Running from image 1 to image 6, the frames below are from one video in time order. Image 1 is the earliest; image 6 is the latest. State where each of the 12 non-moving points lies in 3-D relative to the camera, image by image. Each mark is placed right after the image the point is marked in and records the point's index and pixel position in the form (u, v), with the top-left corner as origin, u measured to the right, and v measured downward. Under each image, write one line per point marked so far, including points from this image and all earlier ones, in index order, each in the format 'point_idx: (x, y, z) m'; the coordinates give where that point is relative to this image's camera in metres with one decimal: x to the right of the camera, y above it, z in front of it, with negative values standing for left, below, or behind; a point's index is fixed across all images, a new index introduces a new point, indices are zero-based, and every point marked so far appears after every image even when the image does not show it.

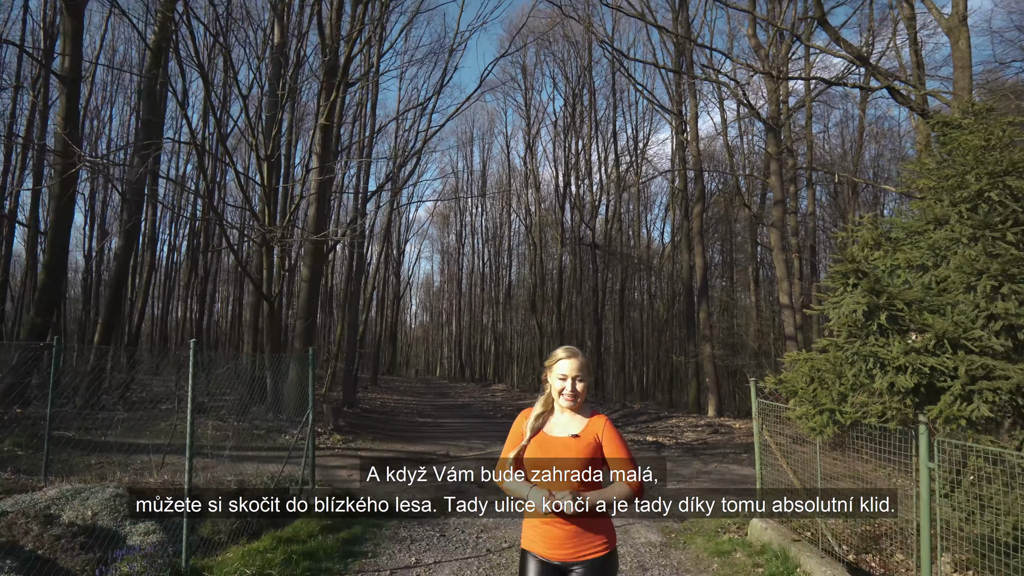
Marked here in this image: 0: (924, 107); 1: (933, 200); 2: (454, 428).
0: (+8.3, +3.6, +12.0) m
1: (+2.9, +0.6, +4.3) m
2: (-1.8, -4.3, +18.6) m
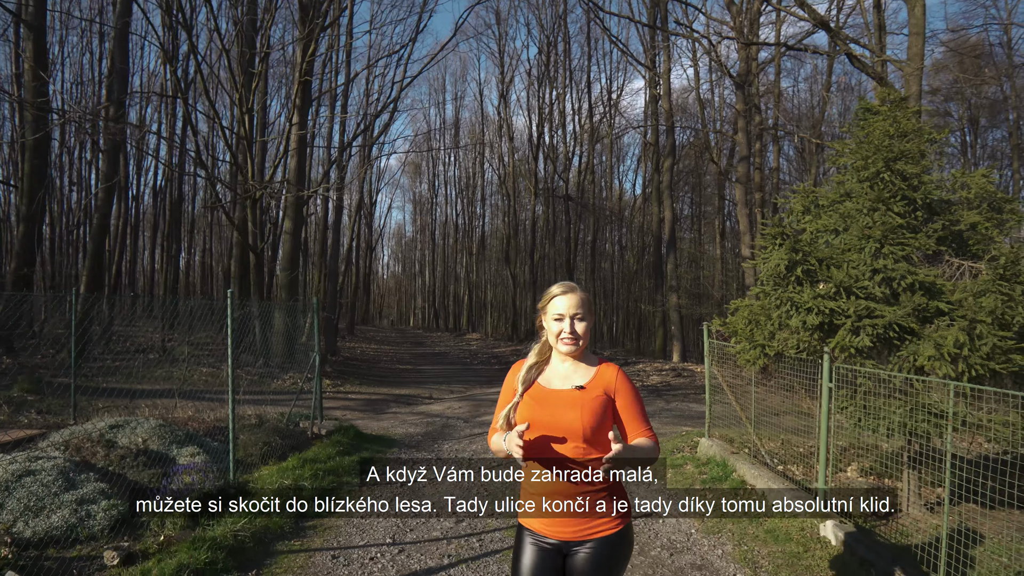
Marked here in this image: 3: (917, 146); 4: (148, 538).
0: (+7.9, +4.6, +13.0) m
1: (+2.9, +1.0, +5.3) m
2: (-2.5, -2.8, +19.7) m
3: (+3.2, +1.1, +5.0) m
4: (-2.6, -1.7, +4.3) m
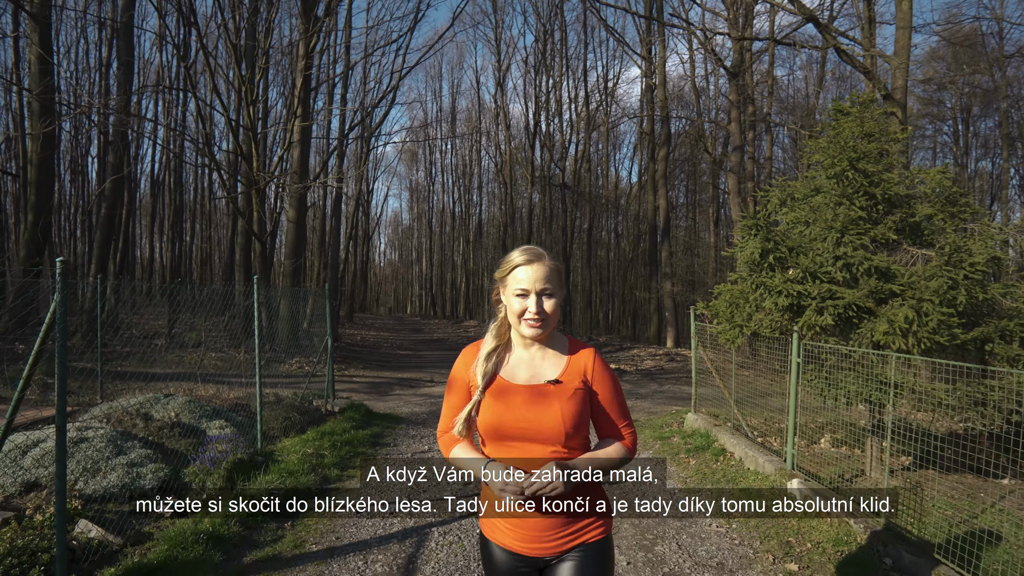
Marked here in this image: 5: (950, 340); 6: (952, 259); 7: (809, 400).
0: (+7.8, +4.9, +13.4) m
1: (+2.9, +1.1, +5.8) m
2: (-2.6, -2.4, +20.2) m
3: (+3.3, +1.3, +5.5) m
4: (-2.5, -1.6, +4.8) m
5: (+3.4, -0.4, +4.8) m
6: (+3.6, +0.2, +5.0) m
7: (+2.7, -1.0, +5.5) m
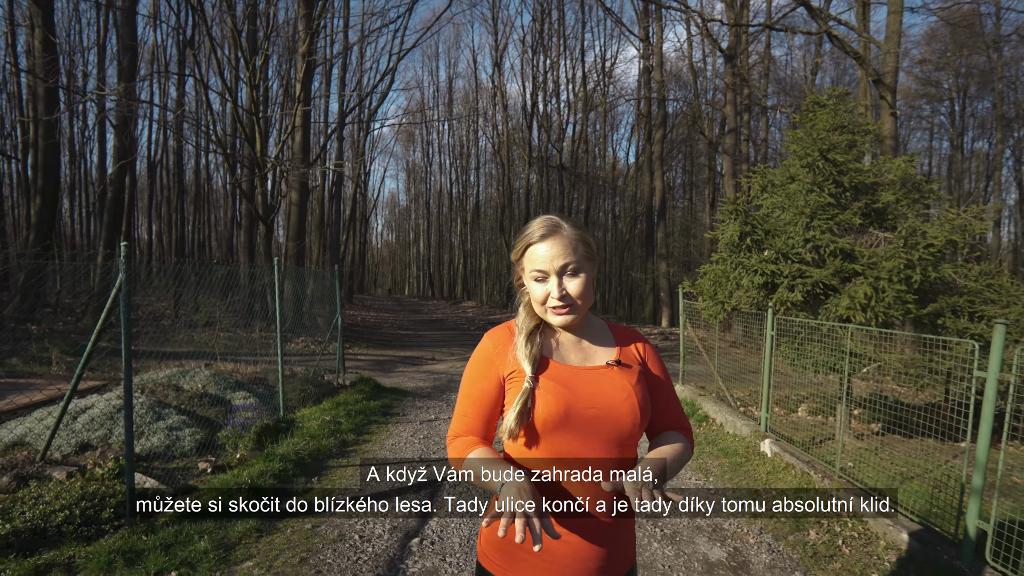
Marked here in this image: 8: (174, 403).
0: (+7.8, +5.3, +13.8) m
1: (+2.9, +1.3, +6.3) m
2: (-2.6, -1.7, +20.8) m
3: (+3.3, +1.5, +6.0) m
4: (-2.5, -1.5, +5.4) m
5: (+3.4, -0.2, +5.3) m
6: (+3.6, +0.4, +5.6) m
7: (+2.7, -0.8, +6.1) m
8: (-3.4, -1.2, +6.2) m
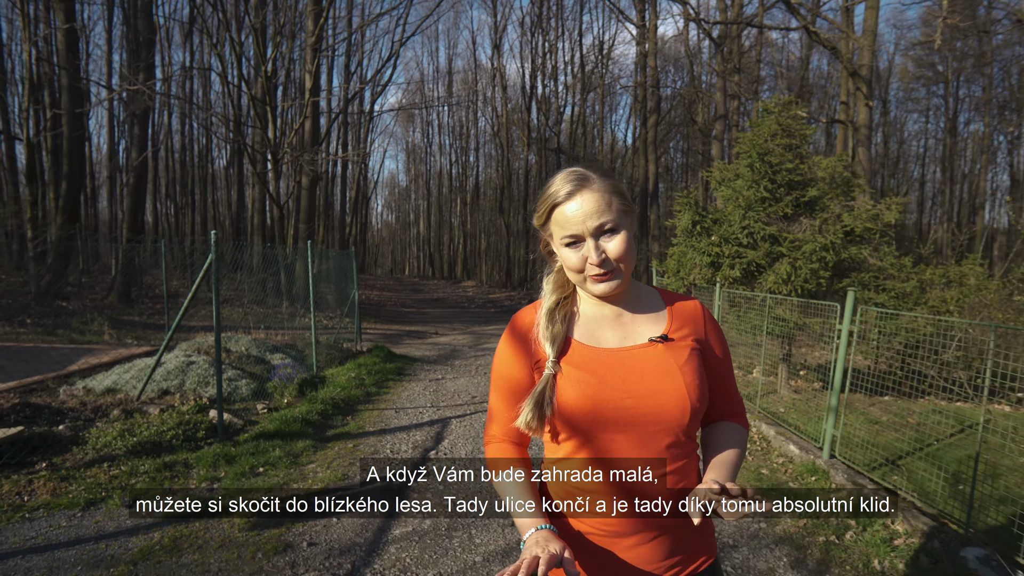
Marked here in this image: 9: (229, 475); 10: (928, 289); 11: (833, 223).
0: (+7.8, +5.8, +14.9) m
1: (+2.8, +1.6, +7.5) m
2: (-2.7, -1.0, +22.1) m
3: (+3.2, +1.7, +7.2) m
4: (-2.6, -1.2, +6.7) m
5: (+3.3, 0.0, +6.6) m
6: (+3.5, +0.7, +6.8) m
7: (+2.6, -0.5, +7.3) m
8: (-3.5, -0.9, +7.4) m
9: (-2.0, -1.4, +4.4) m
10: (+4.6, 0.0, +6.8) m
11: (+3.6, +0.7, +6.8) m
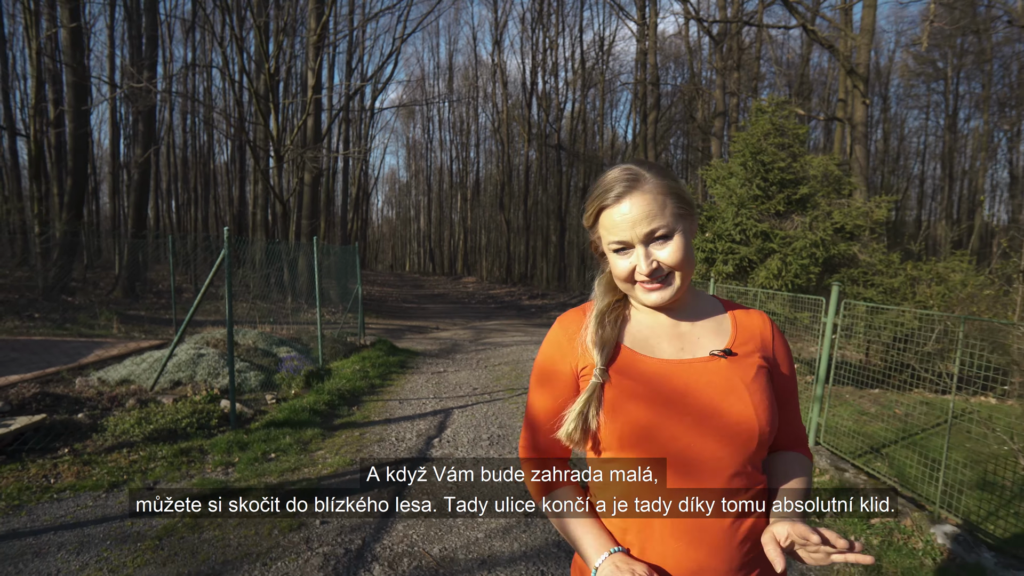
0: (+7.8, +5.9, +15.1) m
1: (+2.8, +1.6, +7.7) m
2: (-2.7, -0.8, +22.3) m
3: (+3.2, +1.8, +7.4) m
4: (-2.6, -1.2, +6.9) m
5: (+3.3, +0.1, +6.8) m
6: (+3.5, +0.7, +7.0) m
7: (+2.6, -0.5, +7.6) m
8: (-3.5, -0.8, +7.7) m
9: (-2.0, -1.3, +4.6) m
10: (+4.6, 0.0, +7.0) m
11: (+3.6, +0.8, +7.0) m
